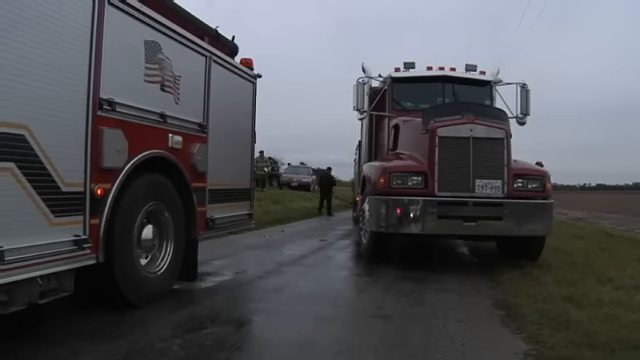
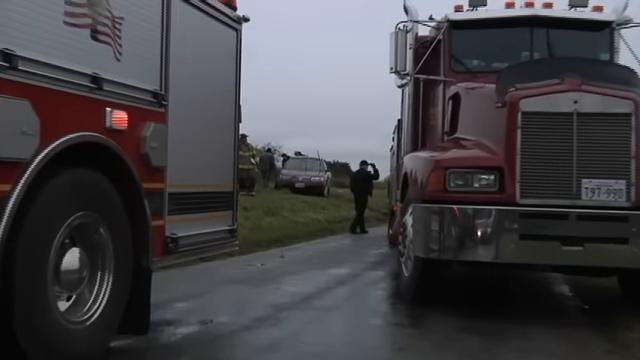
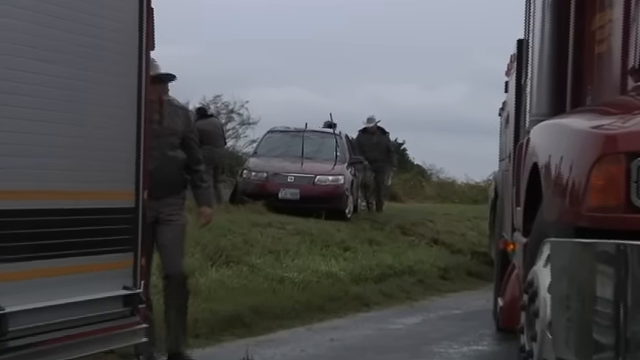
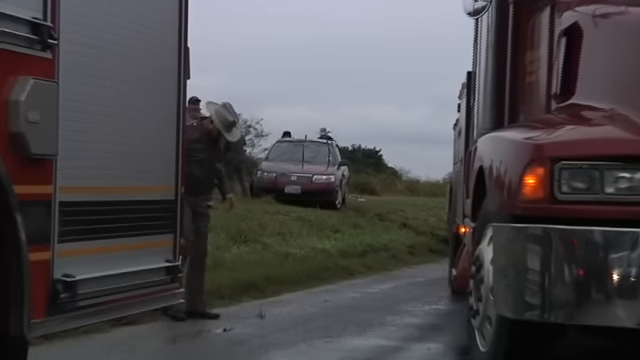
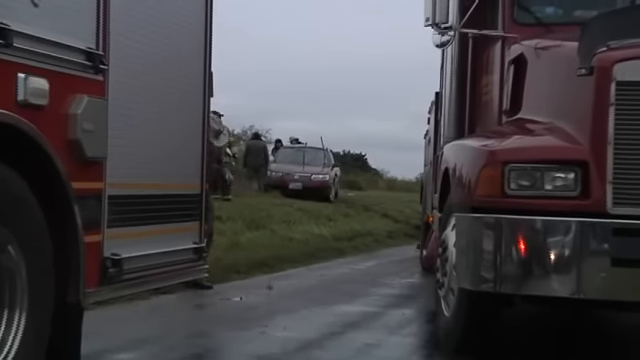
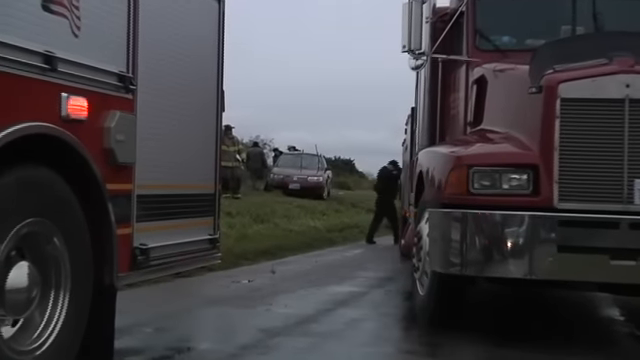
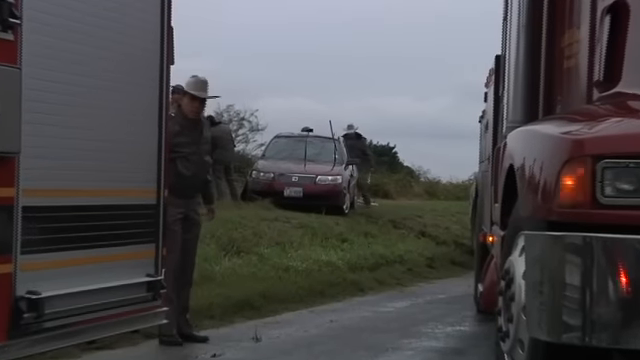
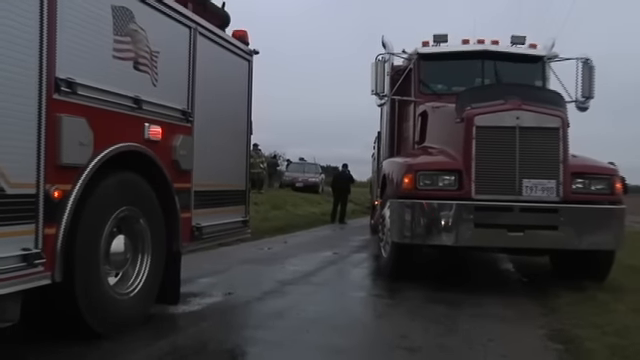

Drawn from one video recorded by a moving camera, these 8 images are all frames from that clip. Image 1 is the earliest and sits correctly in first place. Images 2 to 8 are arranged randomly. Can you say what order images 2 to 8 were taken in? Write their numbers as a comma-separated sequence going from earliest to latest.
8, 2, 6, 5, 4, 7, 3
